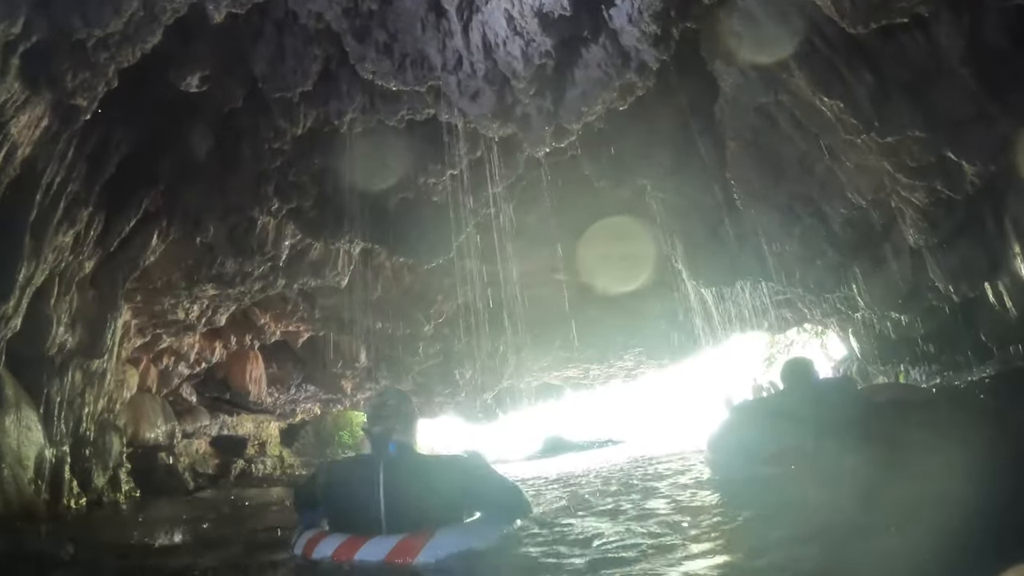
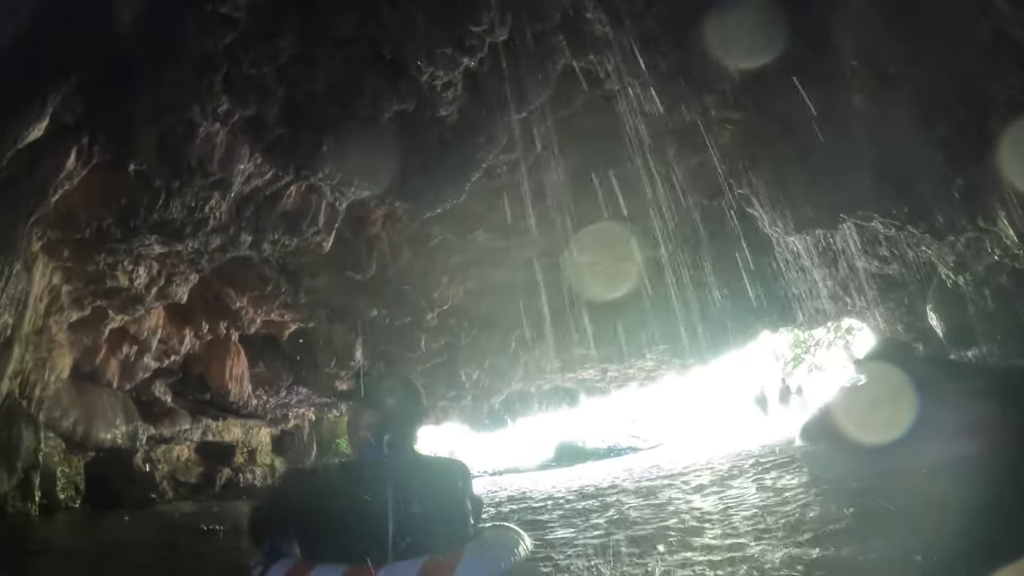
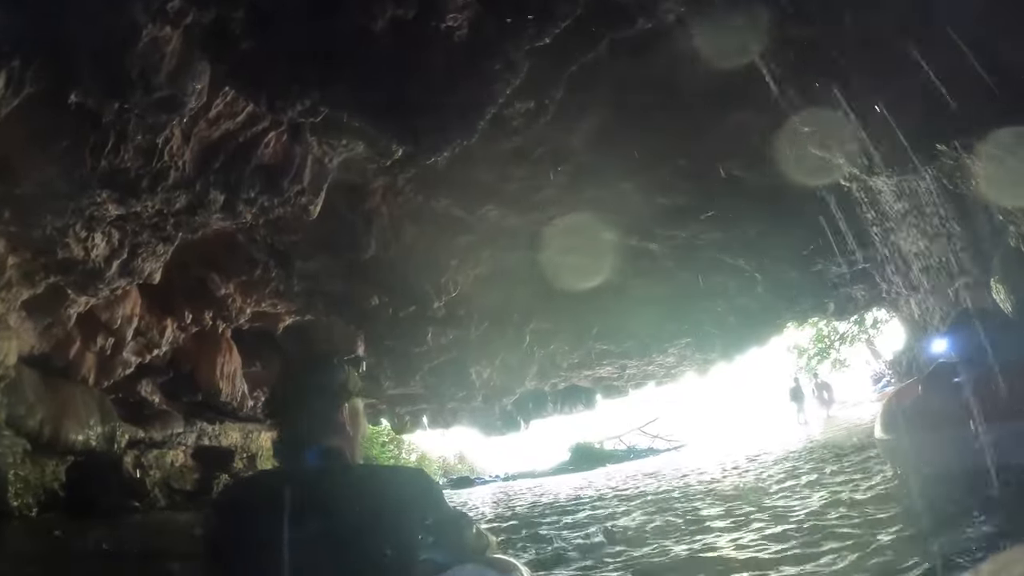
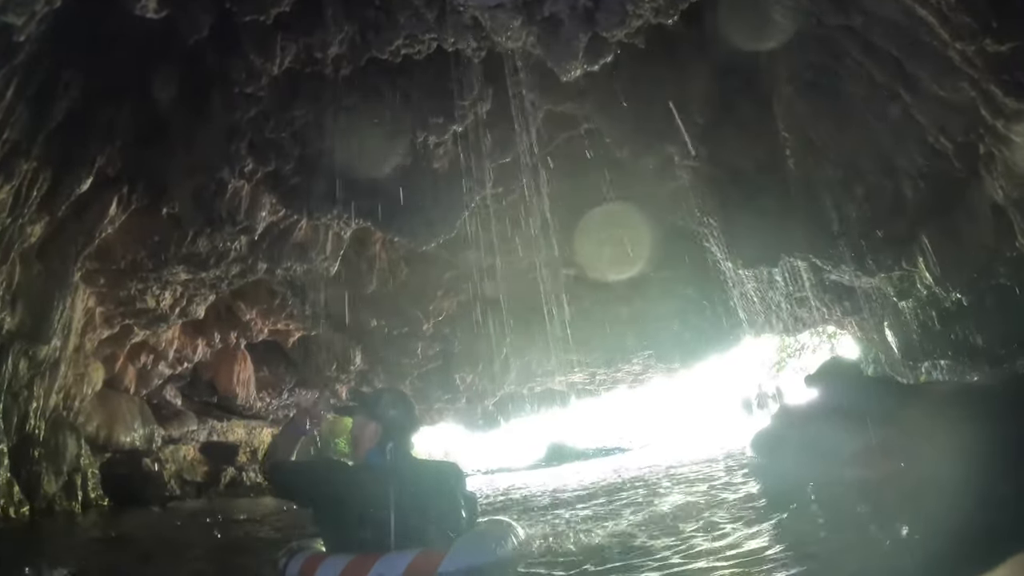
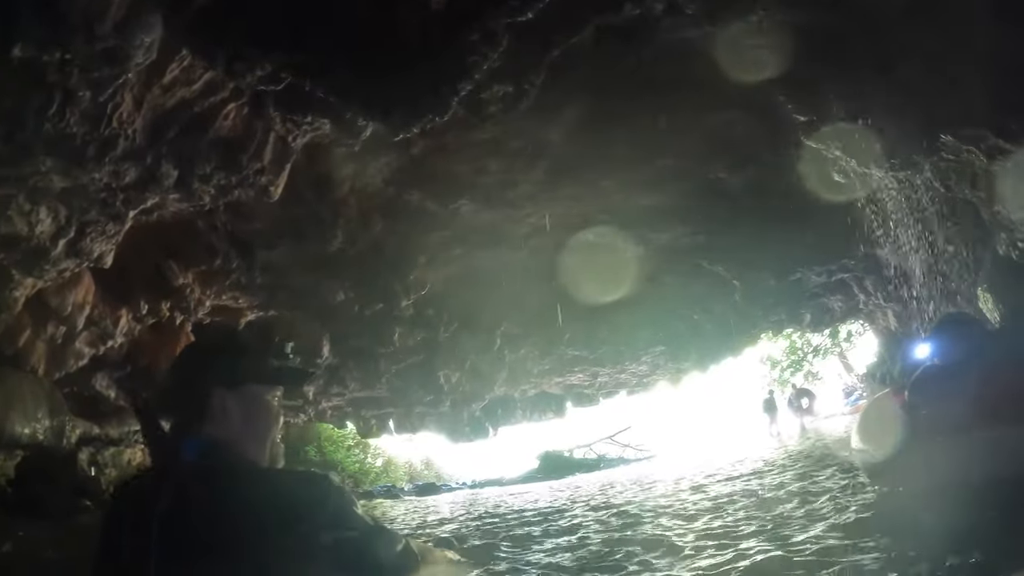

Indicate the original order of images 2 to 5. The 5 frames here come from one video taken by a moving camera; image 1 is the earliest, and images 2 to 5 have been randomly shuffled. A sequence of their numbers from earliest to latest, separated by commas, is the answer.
4, 2, 3, 5
